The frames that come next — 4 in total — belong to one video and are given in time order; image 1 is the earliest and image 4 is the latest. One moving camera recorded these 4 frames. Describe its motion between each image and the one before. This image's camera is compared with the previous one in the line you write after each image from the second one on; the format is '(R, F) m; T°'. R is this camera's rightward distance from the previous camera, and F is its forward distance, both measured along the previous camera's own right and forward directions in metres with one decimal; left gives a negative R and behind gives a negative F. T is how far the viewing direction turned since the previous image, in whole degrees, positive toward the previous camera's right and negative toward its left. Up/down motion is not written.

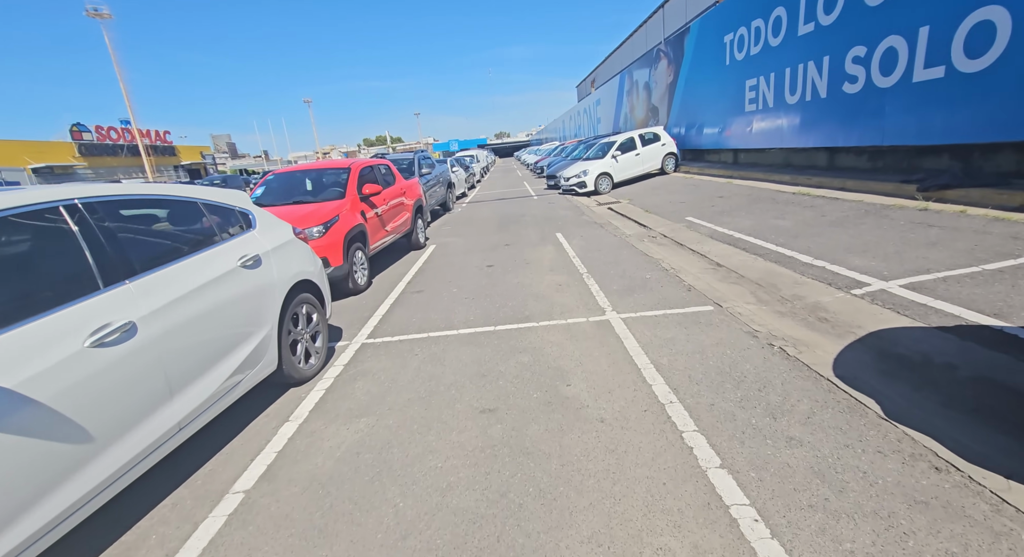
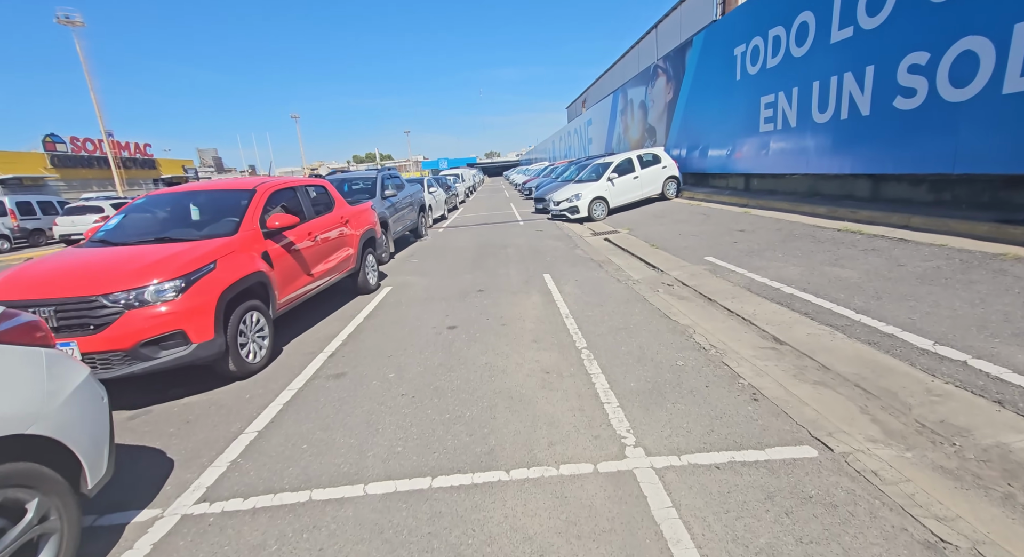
(+0.2, +2.1) m; +1°
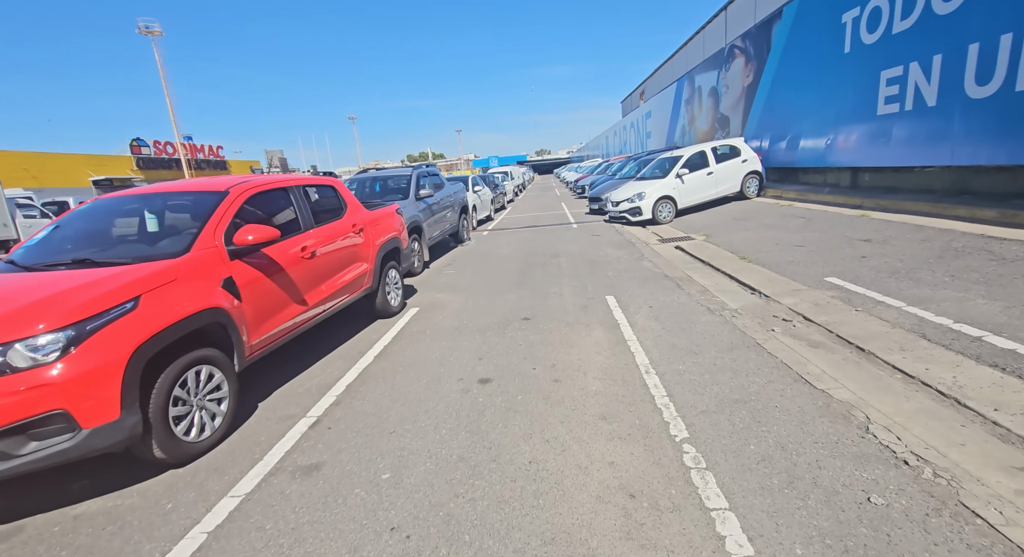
(-0.1, +1.7) m; -6°
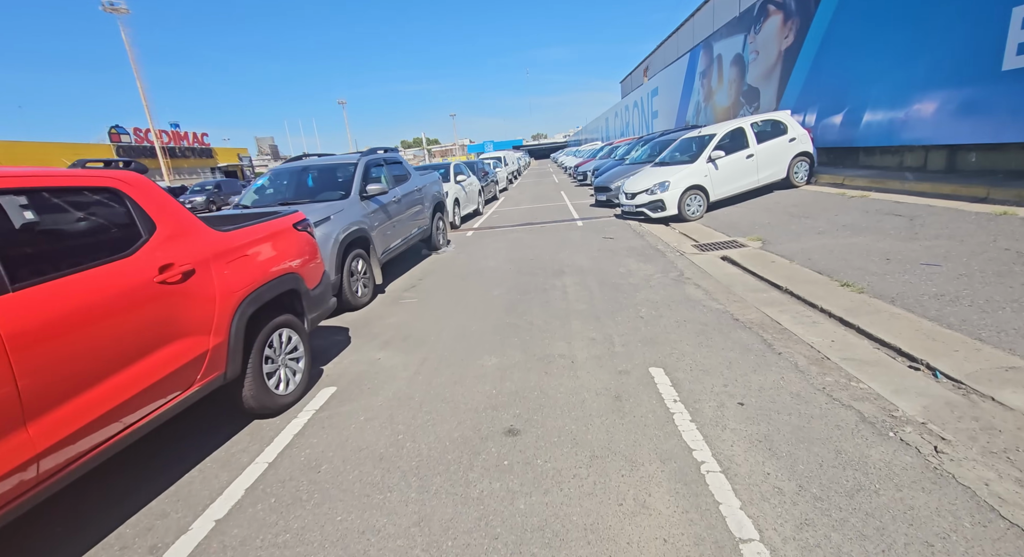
(+0.2, +2.9) m; 0°
